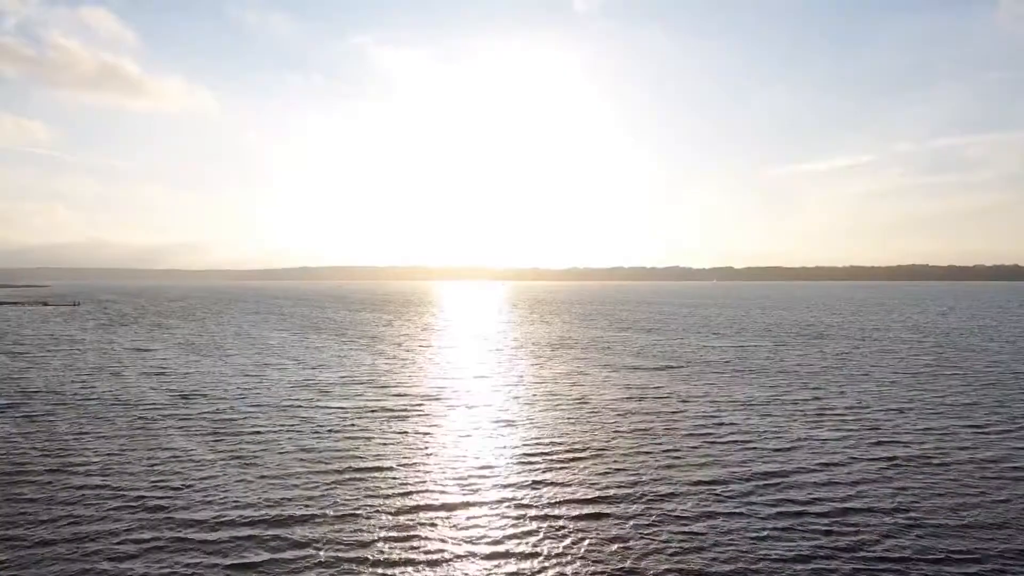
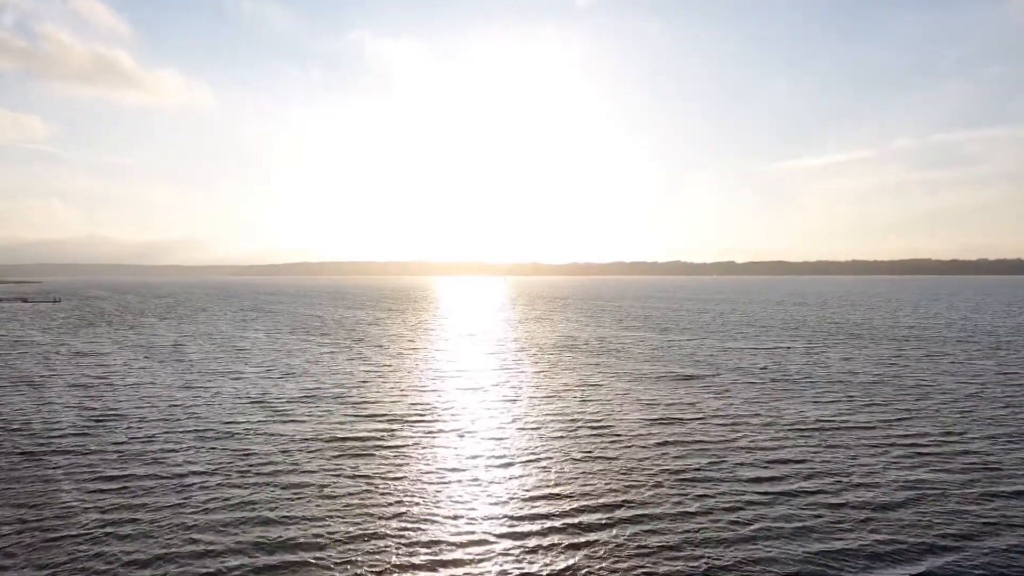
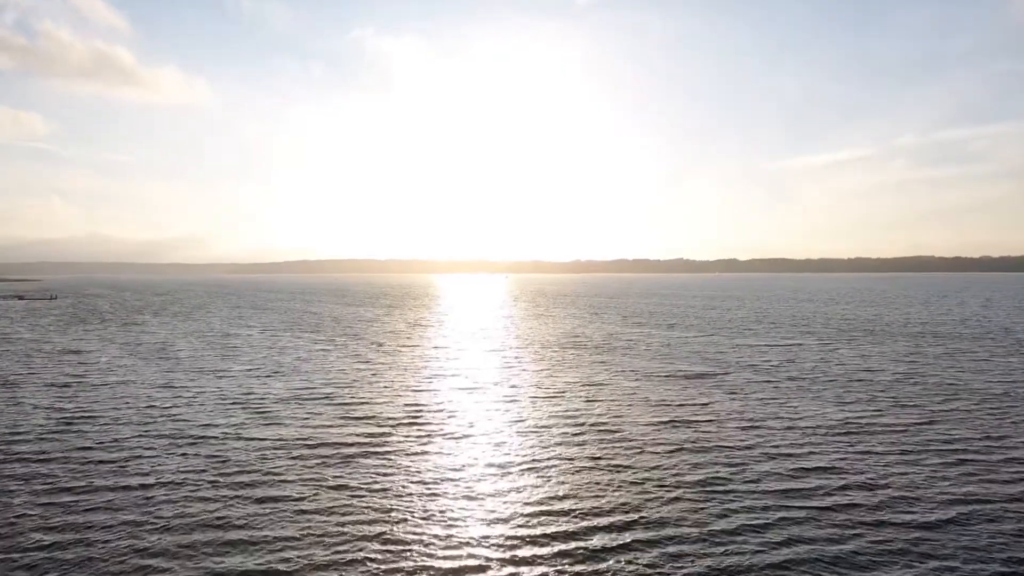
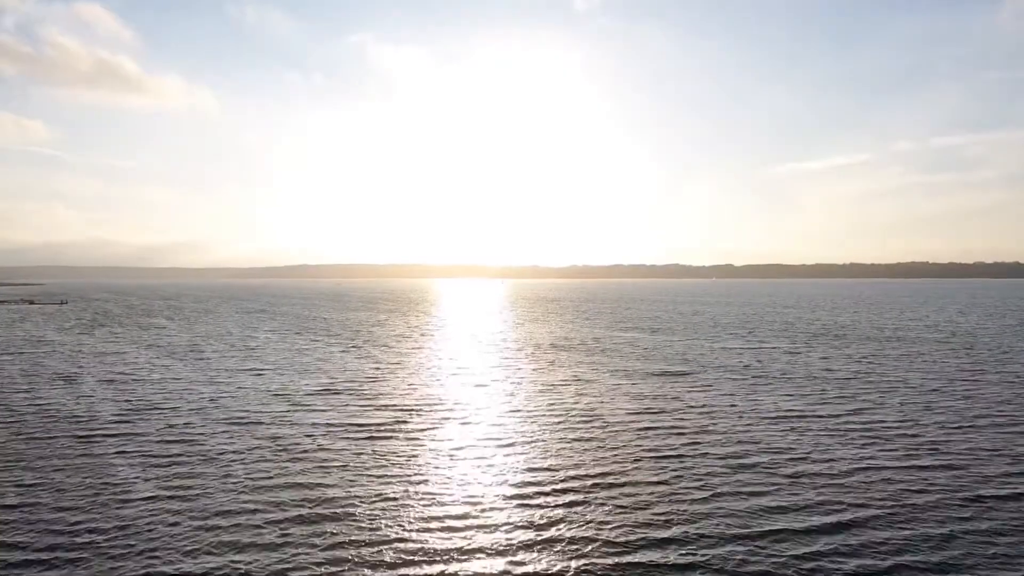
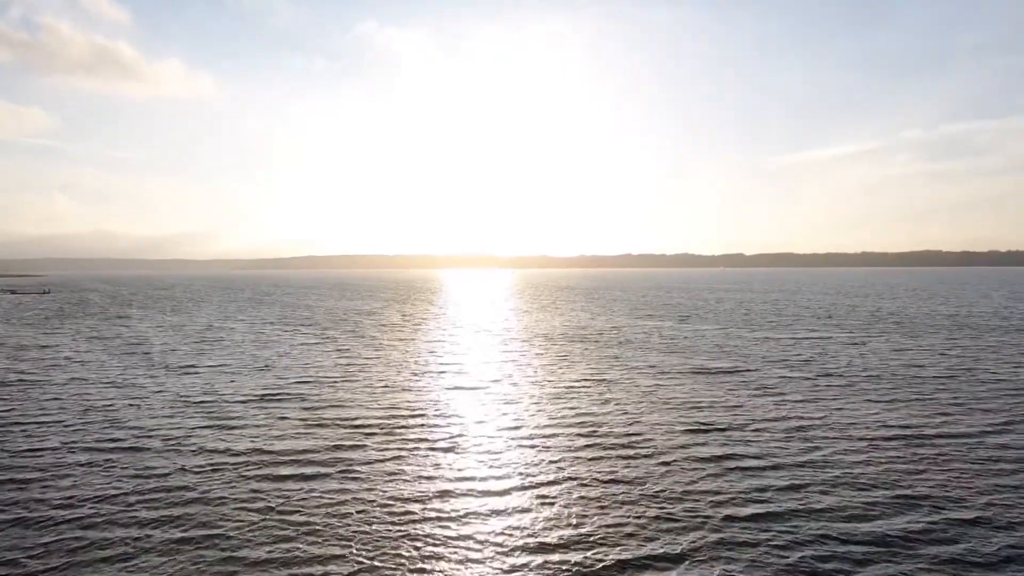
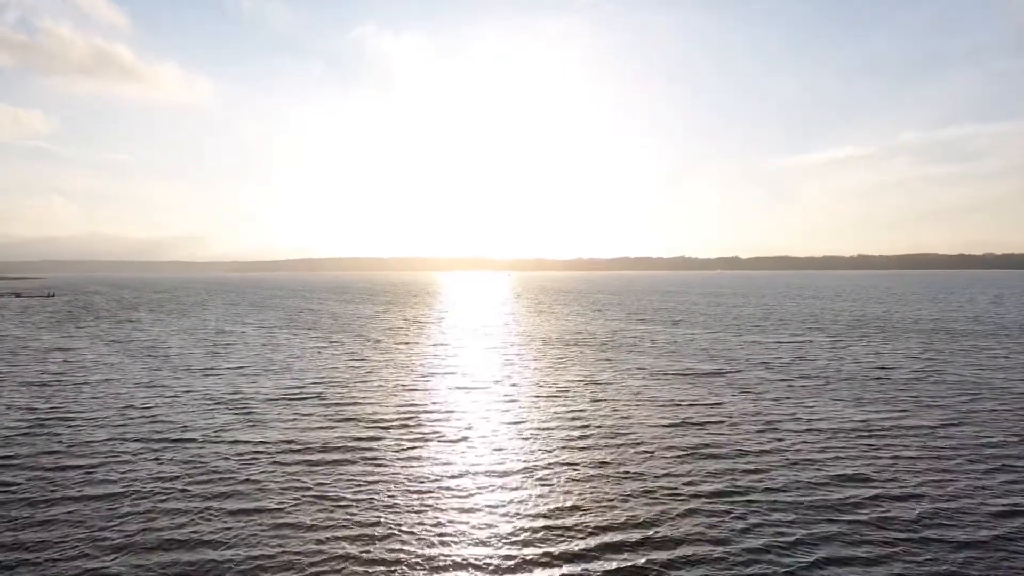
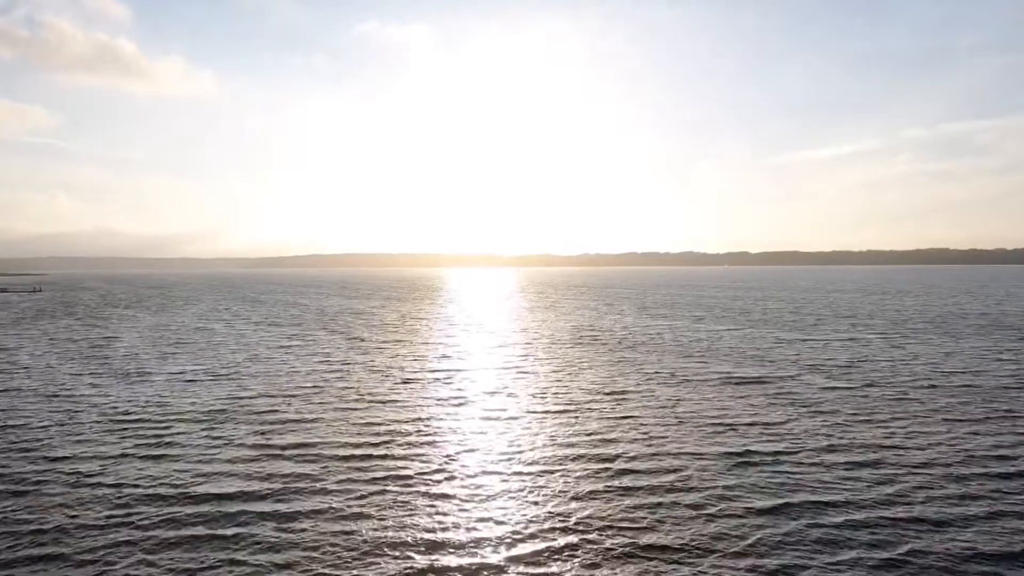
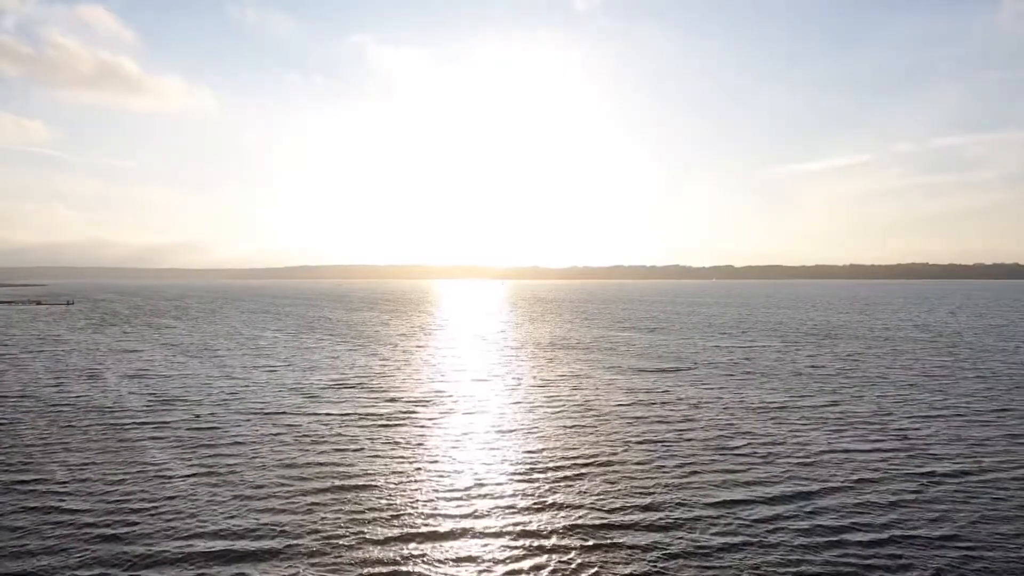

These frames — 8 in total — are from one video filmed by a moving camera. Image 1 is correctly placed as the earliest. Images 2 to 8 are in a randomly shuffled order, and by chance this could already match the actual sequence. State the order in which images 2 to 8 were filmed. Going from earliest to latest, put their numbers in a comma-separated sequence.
8, 4, 2, 3, 6, 5, 7
